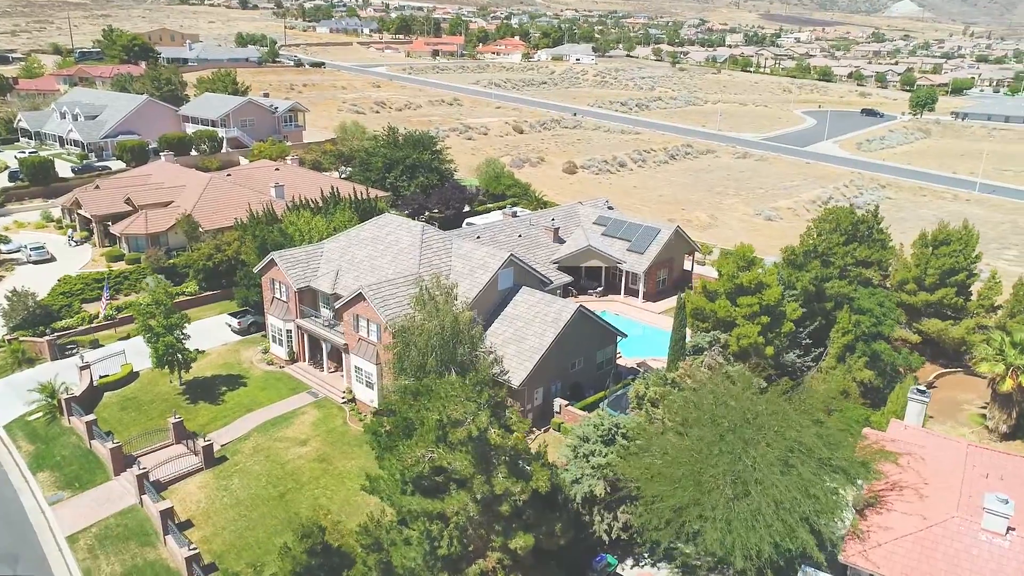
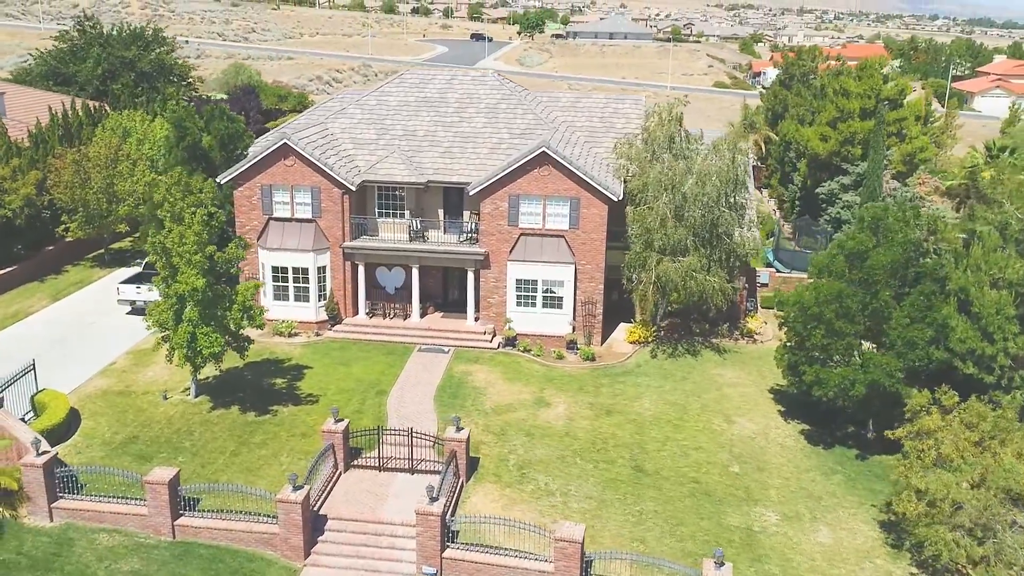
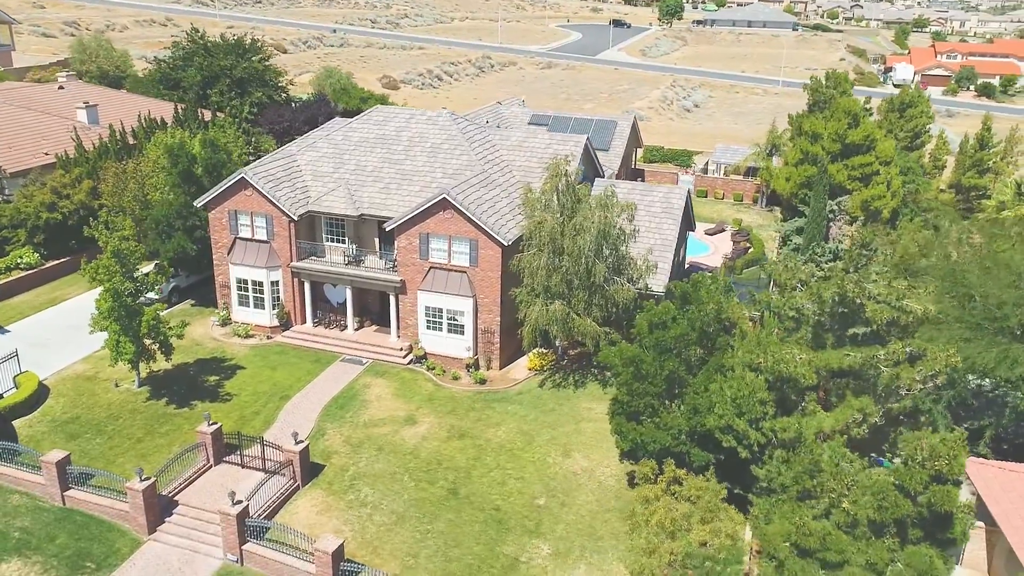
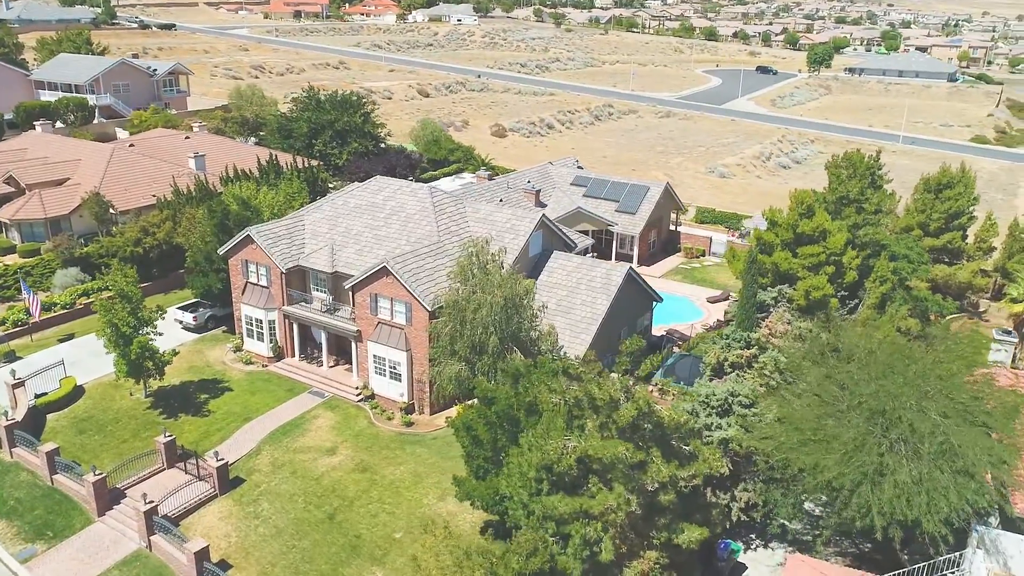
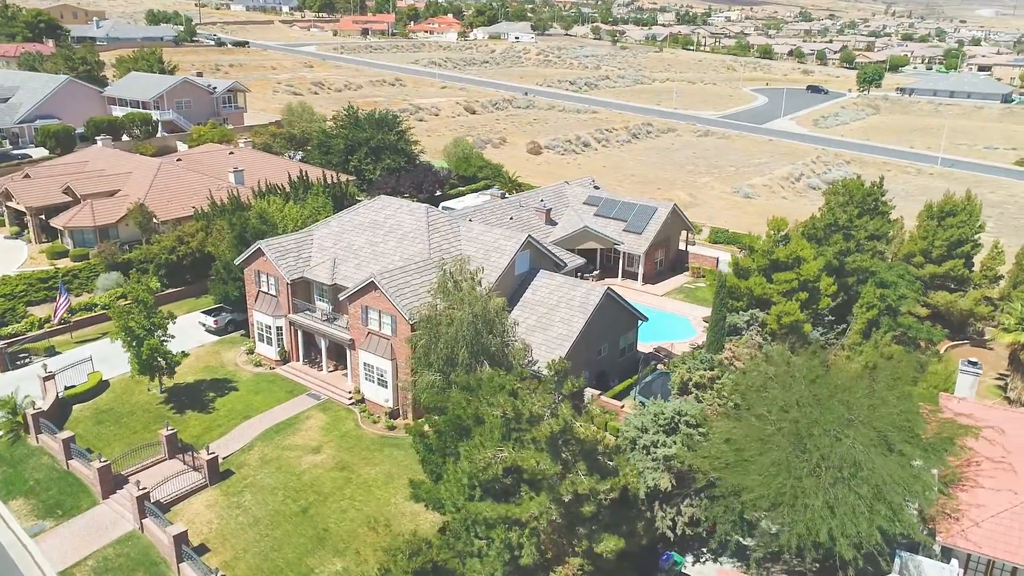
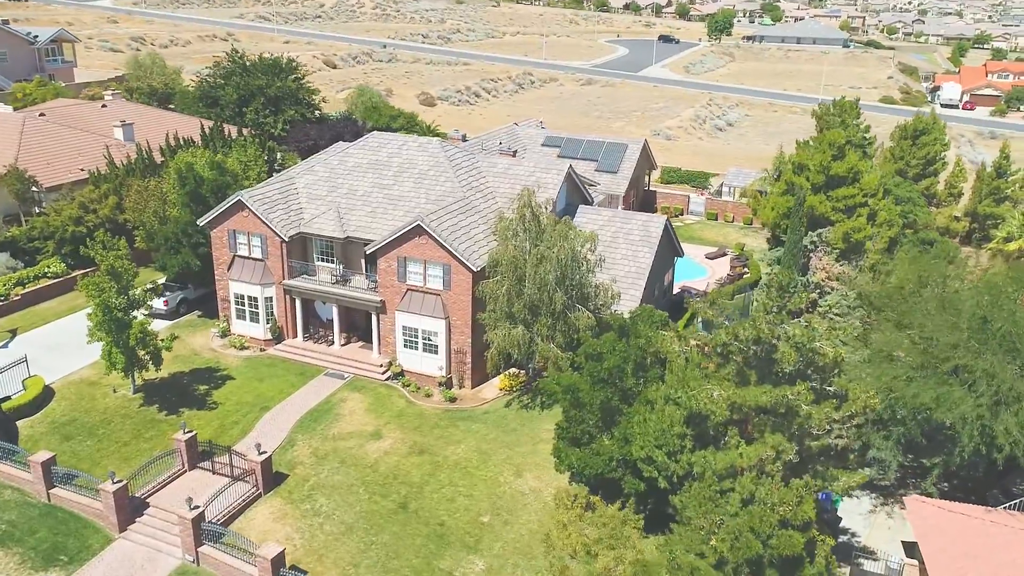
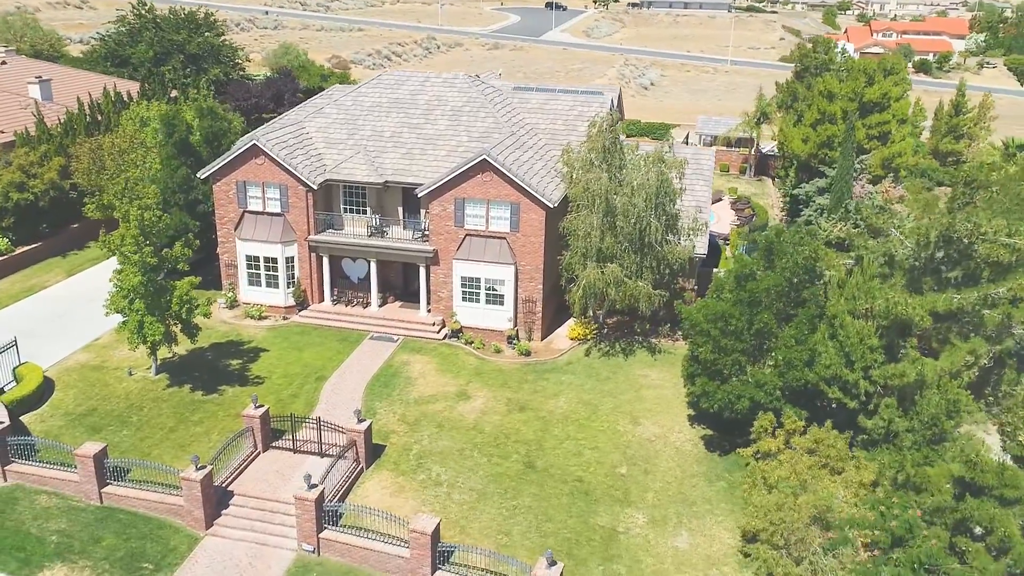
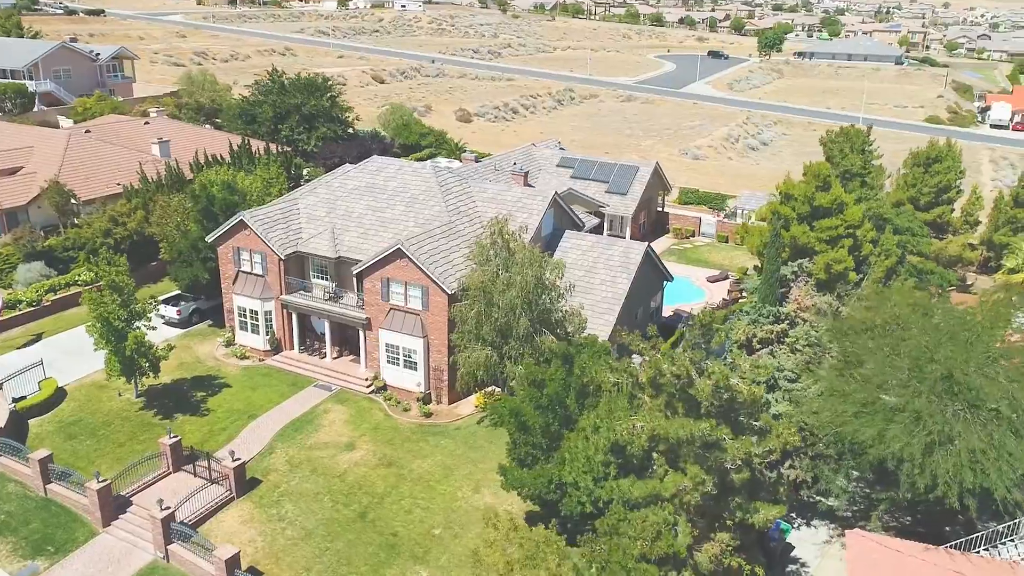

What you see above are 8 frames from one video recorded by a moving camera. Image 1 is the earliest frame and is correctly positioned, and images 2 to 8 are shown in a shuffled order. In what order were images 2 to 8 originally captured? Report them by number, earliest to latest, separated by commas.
5, 4, 8, 6, 3, 7, 2
